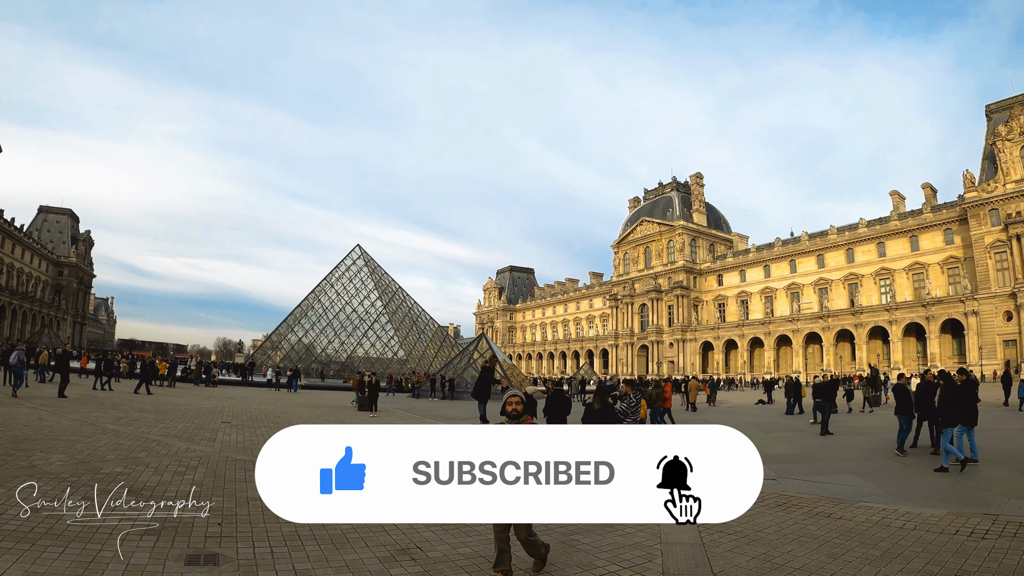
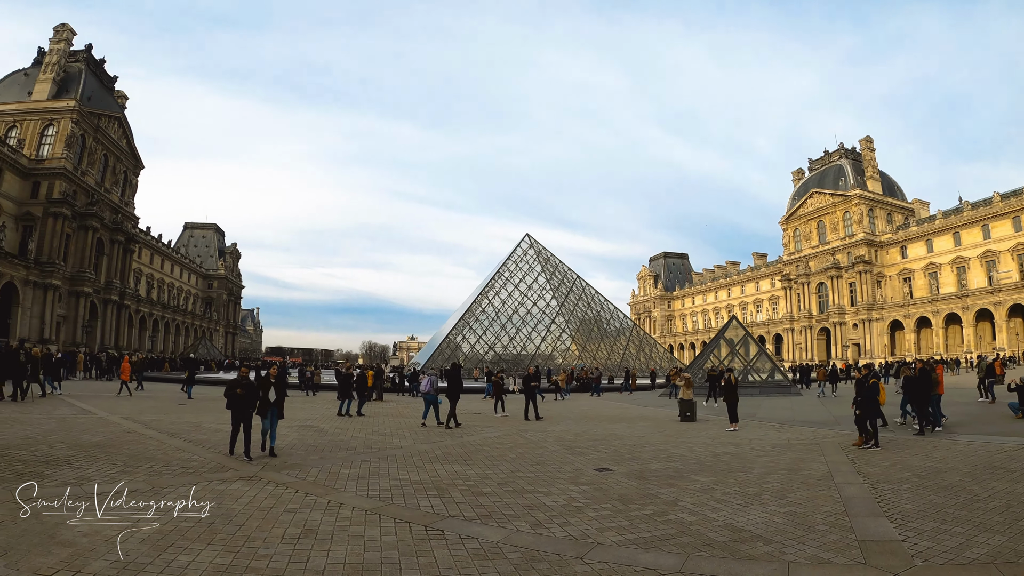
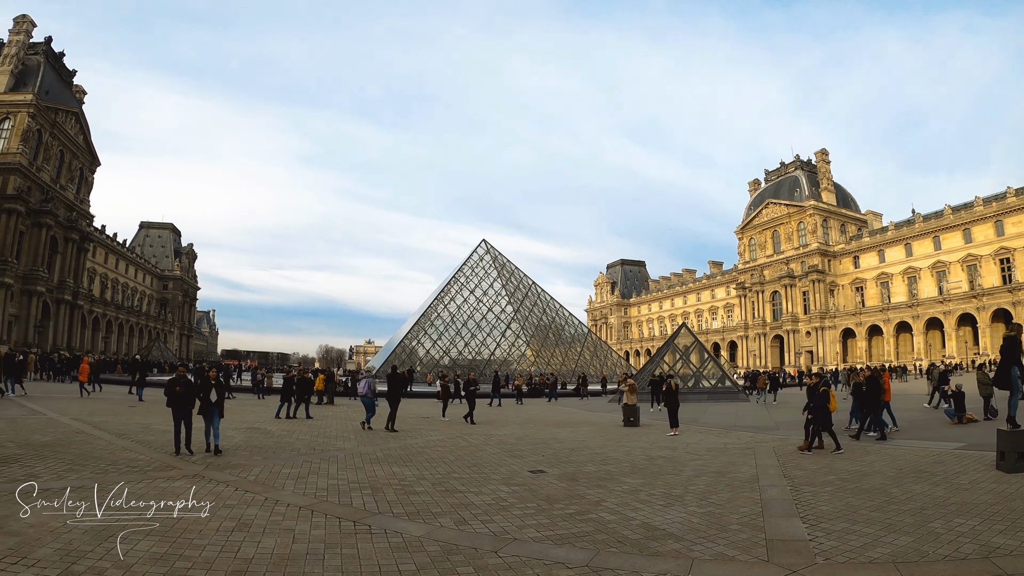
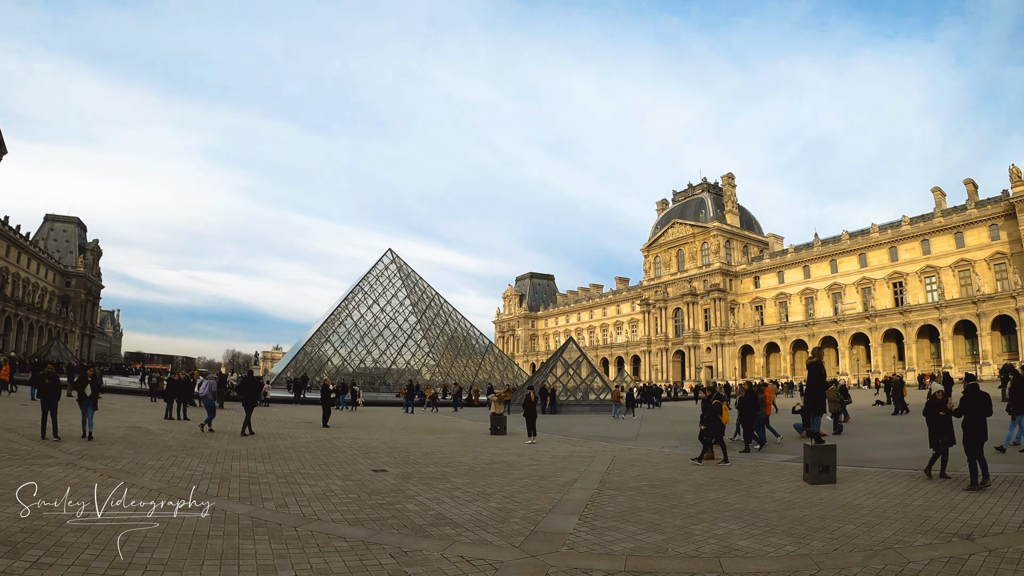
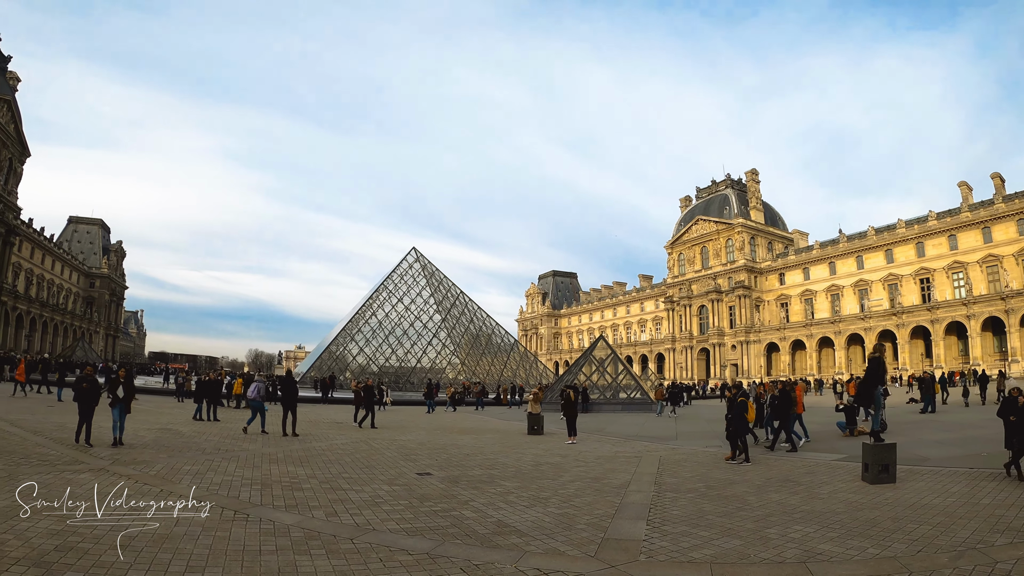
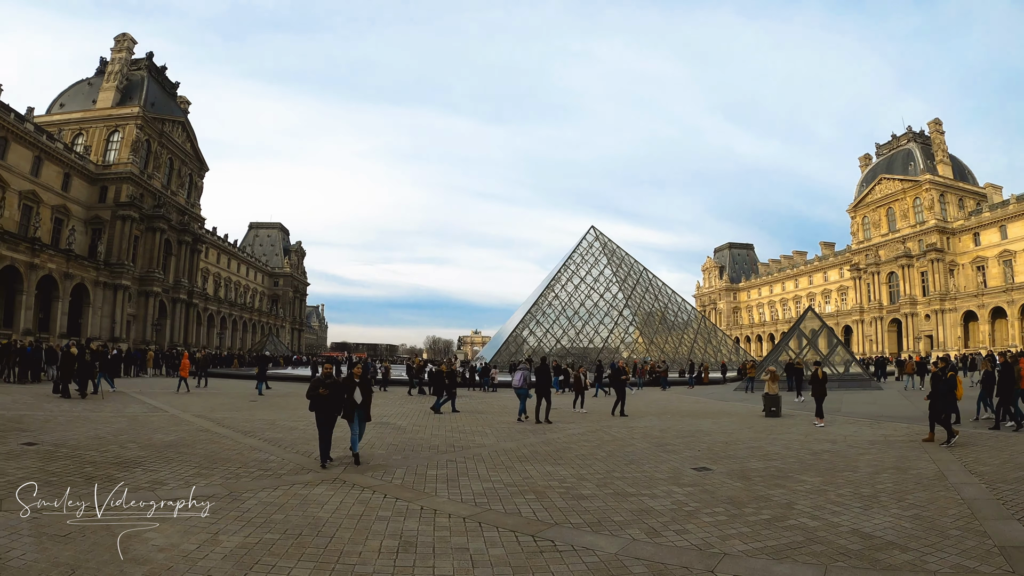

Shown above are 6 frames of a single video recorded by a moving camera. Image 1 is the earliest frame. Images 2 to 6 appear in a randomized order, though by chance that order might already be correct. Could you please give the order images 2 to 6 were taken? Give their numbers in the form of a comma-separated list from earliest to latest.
4, 5, 3, 2, 6
